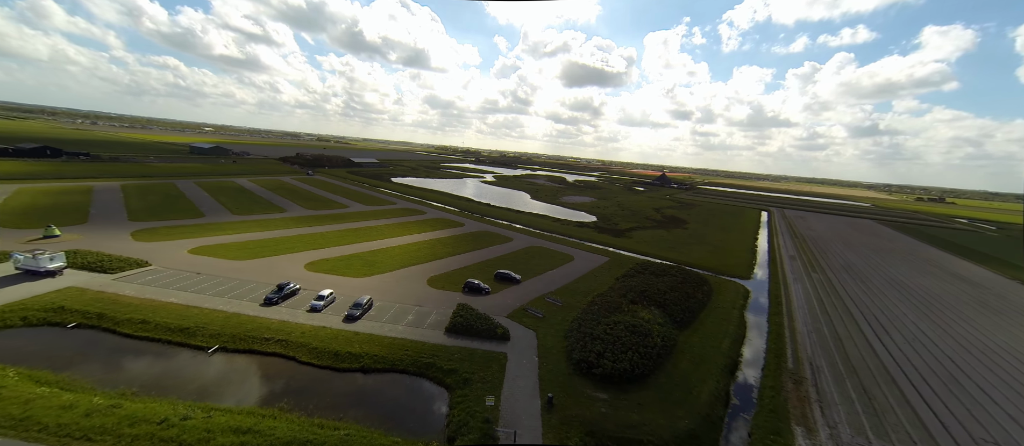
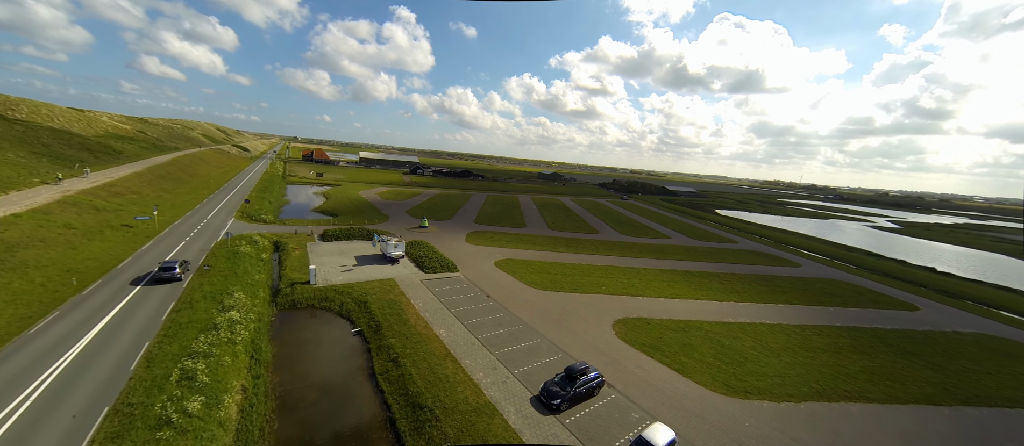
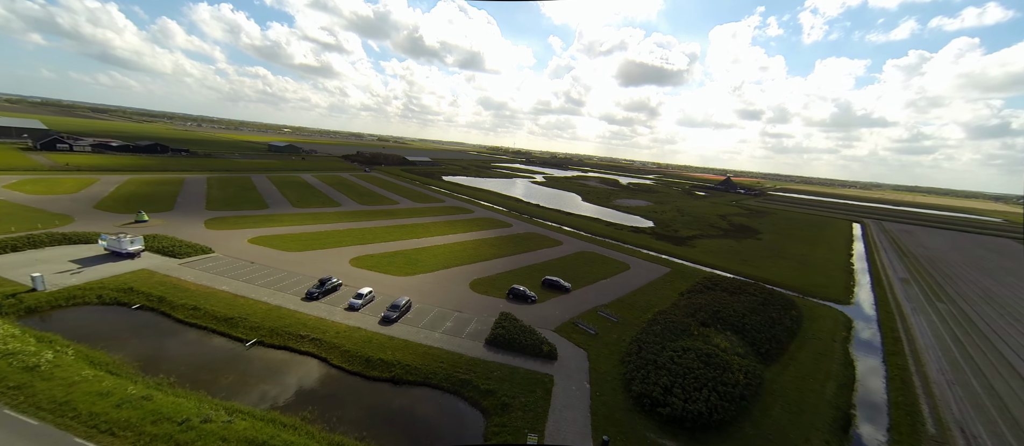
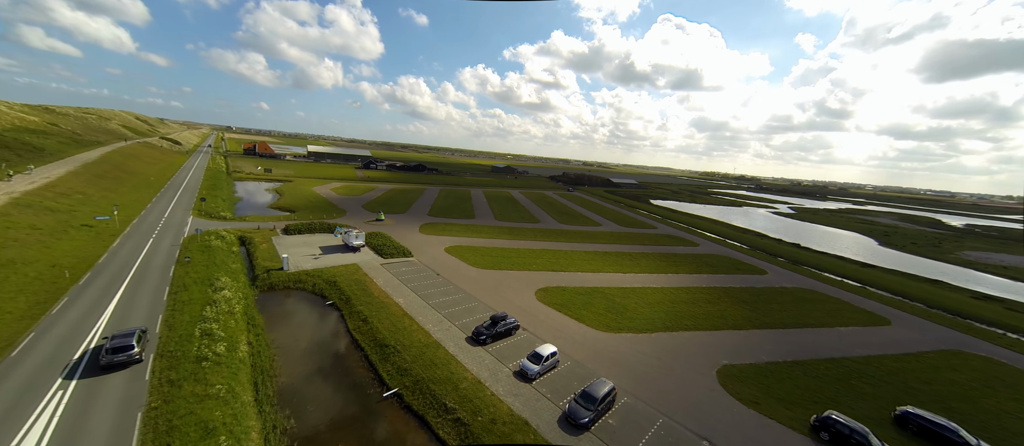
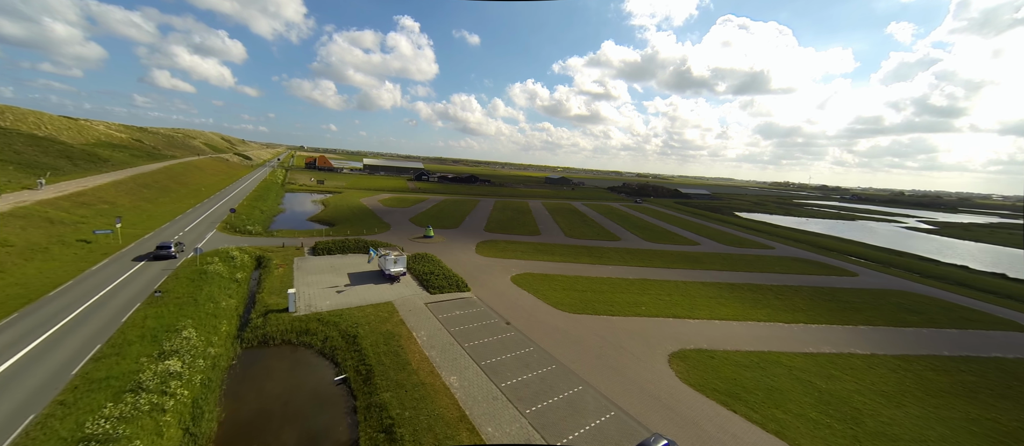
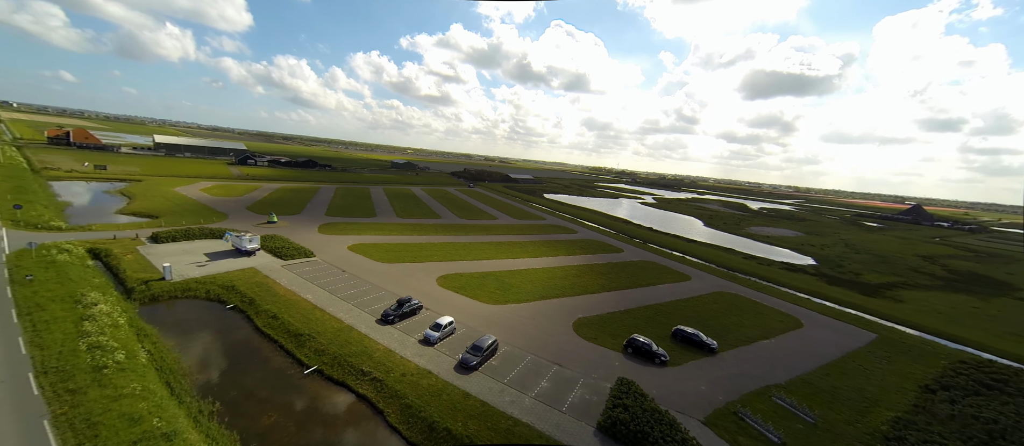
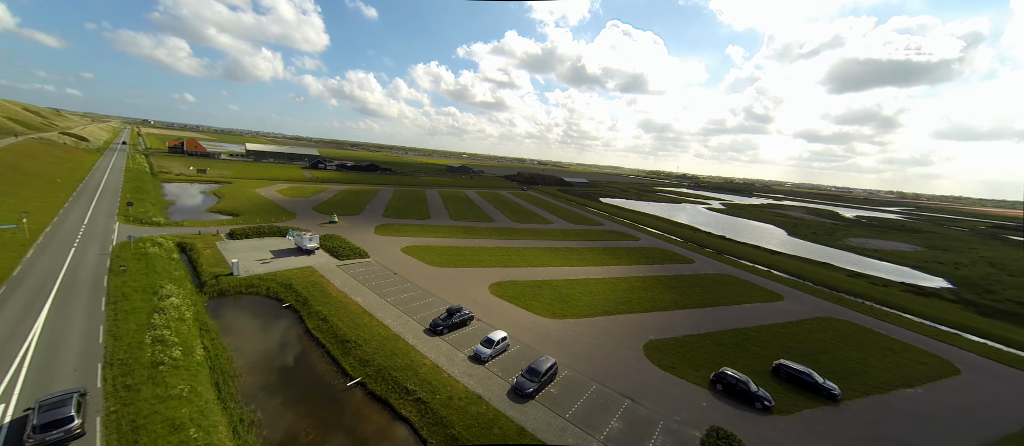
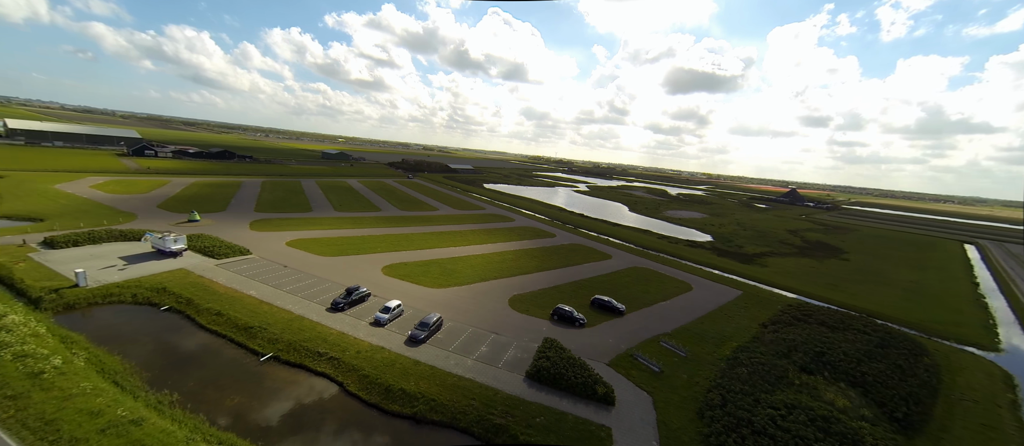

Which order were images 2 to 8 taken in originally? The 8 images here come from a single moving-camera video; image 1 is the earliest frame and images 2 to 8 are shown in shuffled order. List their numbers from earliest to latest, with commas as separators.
3, 8, 6, 7, 4, 2, 5
